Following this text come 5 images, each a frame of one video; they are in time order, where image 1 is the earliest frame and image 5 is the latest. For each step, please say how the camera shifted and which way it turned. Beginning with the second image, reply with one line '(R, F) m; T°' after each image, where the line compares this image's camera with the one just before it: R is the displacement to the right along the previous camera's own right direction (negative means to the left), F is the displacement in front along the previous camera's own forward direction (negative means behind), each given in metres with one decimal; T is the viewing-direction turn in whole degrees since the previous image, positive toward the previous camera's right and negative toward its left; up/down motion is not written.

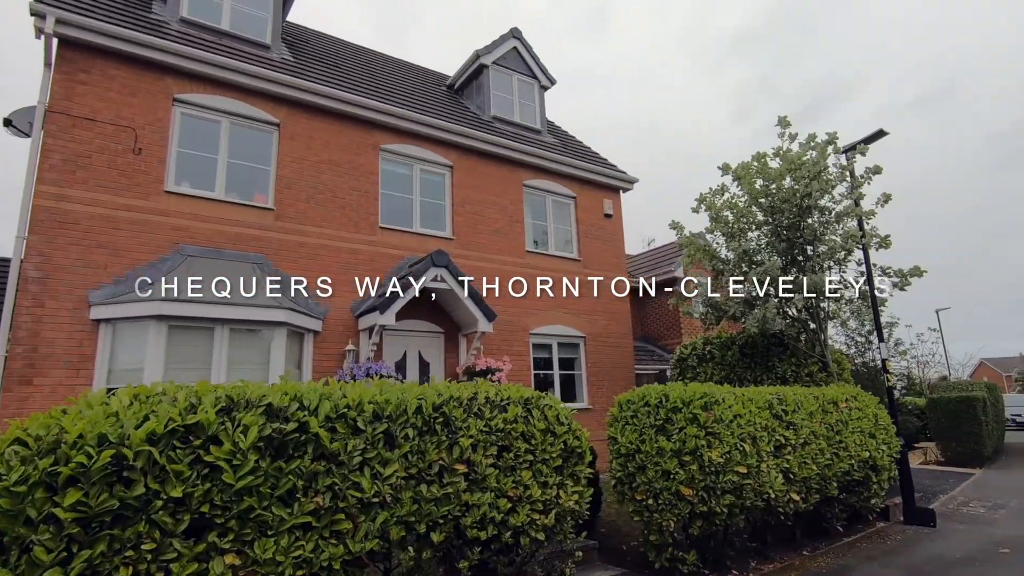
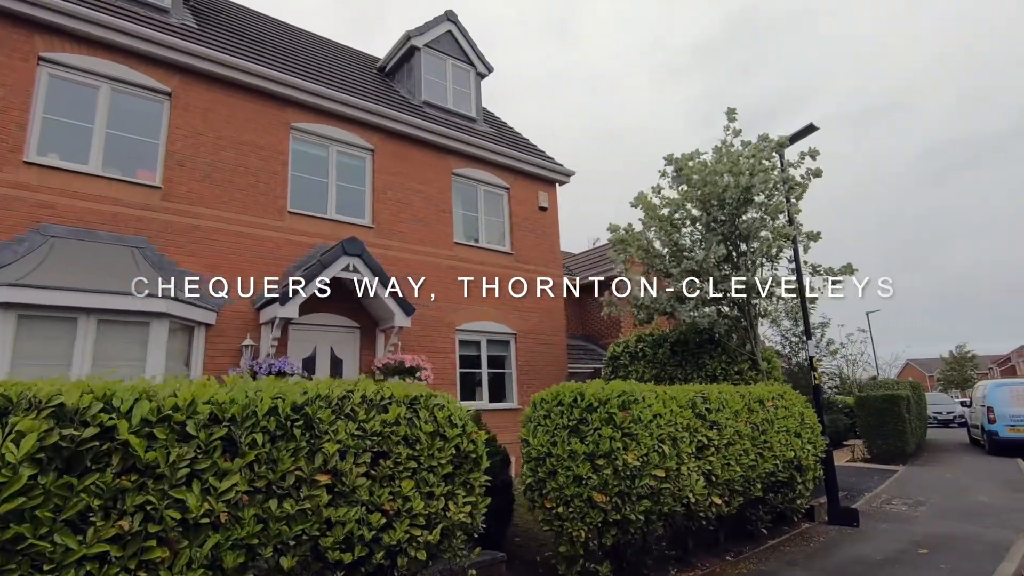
(+0.6, +0.6) m; +5°
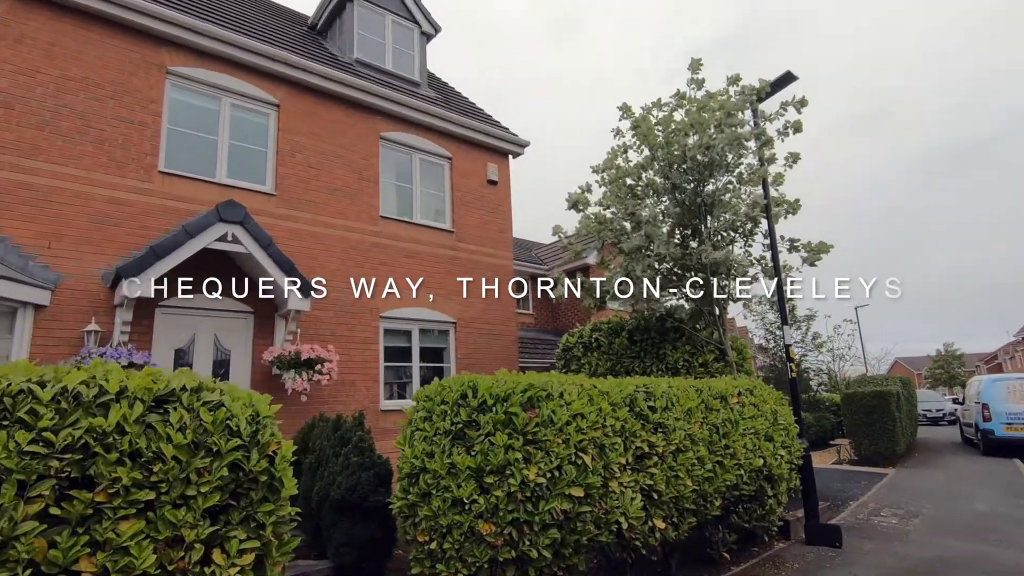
(+1.1, +1.5) m; +1°
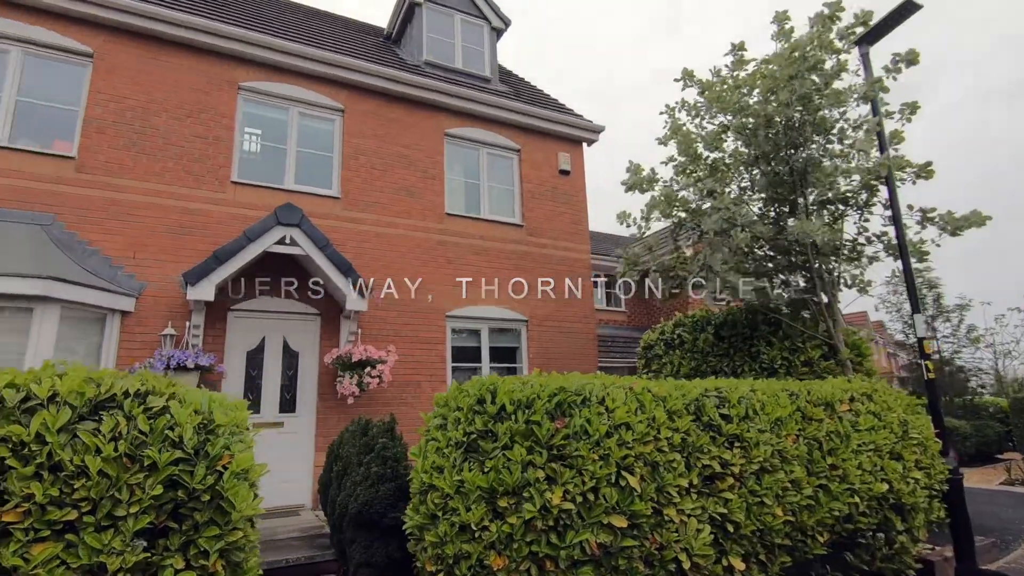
(+0.6, +0.7) m; -12°
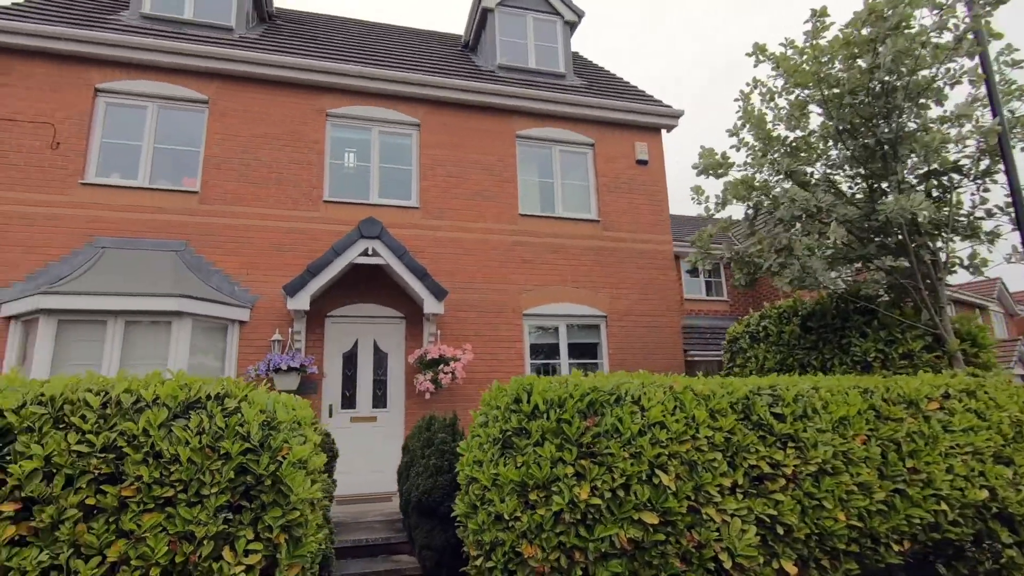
(+0.6, -0.1) m; -12°
